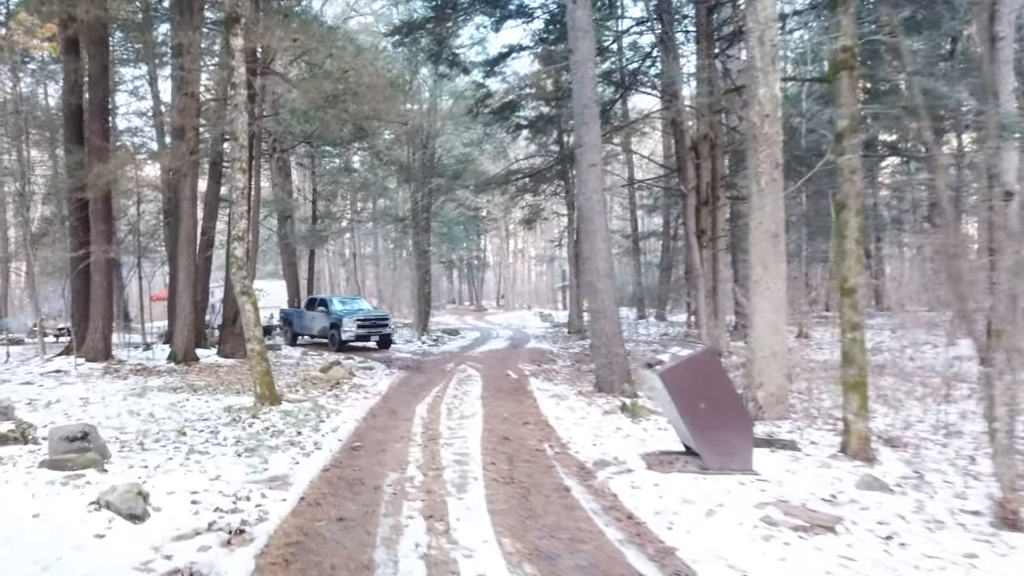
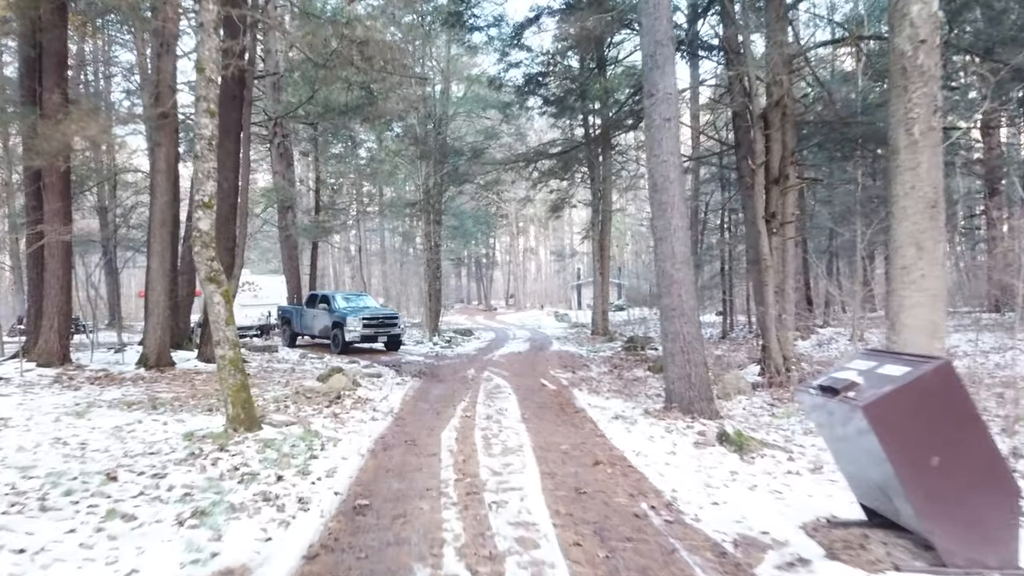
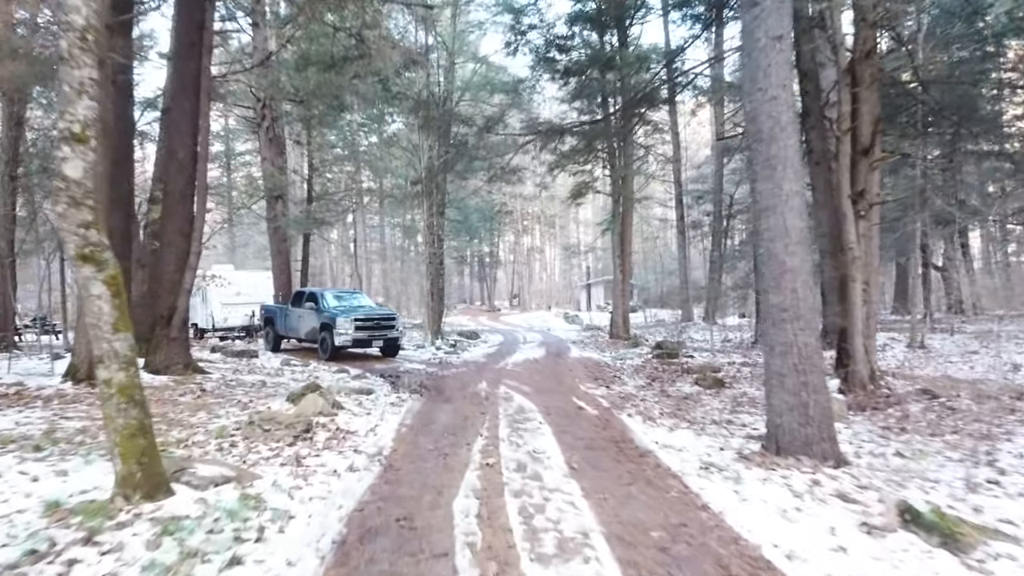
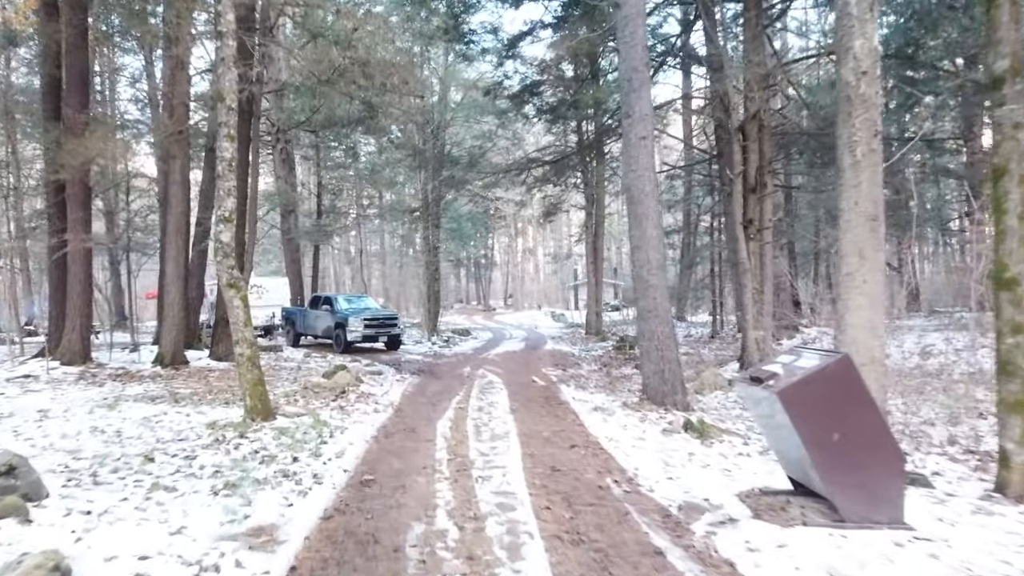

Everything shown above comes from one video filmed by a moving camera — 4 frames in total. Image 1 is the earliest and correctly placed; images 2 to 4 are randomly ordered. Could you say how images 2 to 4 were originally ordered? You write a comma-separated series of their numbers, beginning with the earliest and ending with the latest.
4, 2, 3
